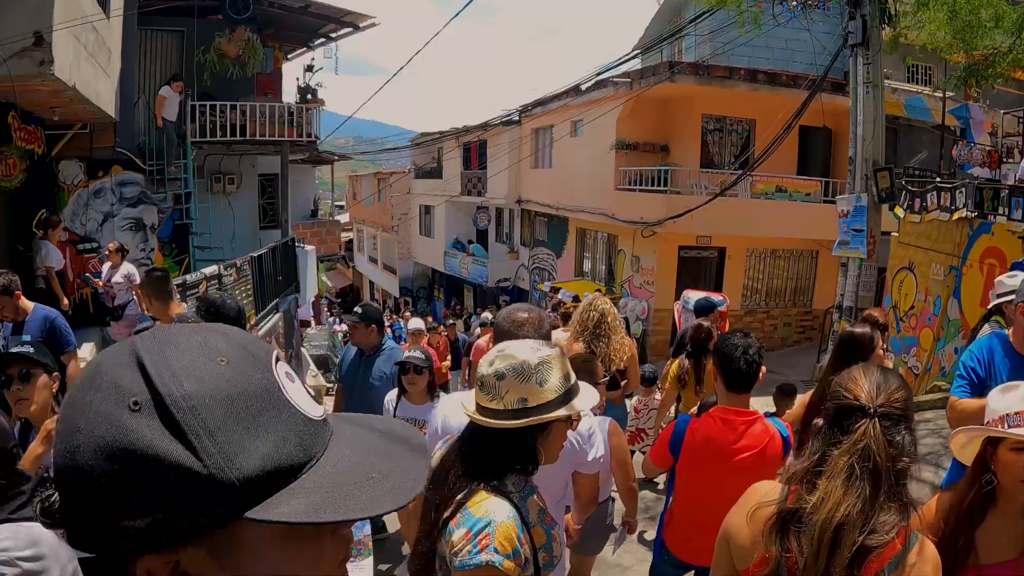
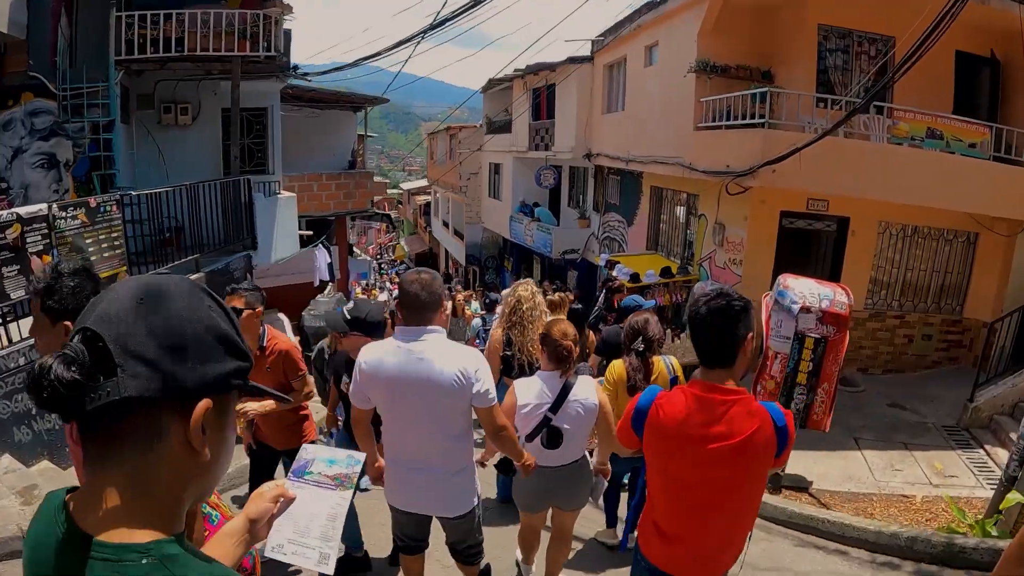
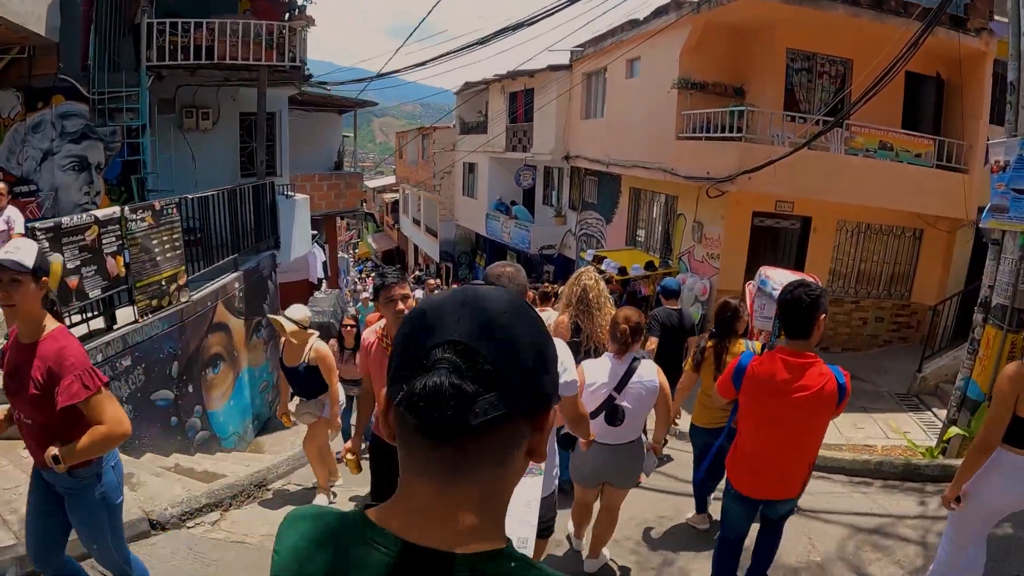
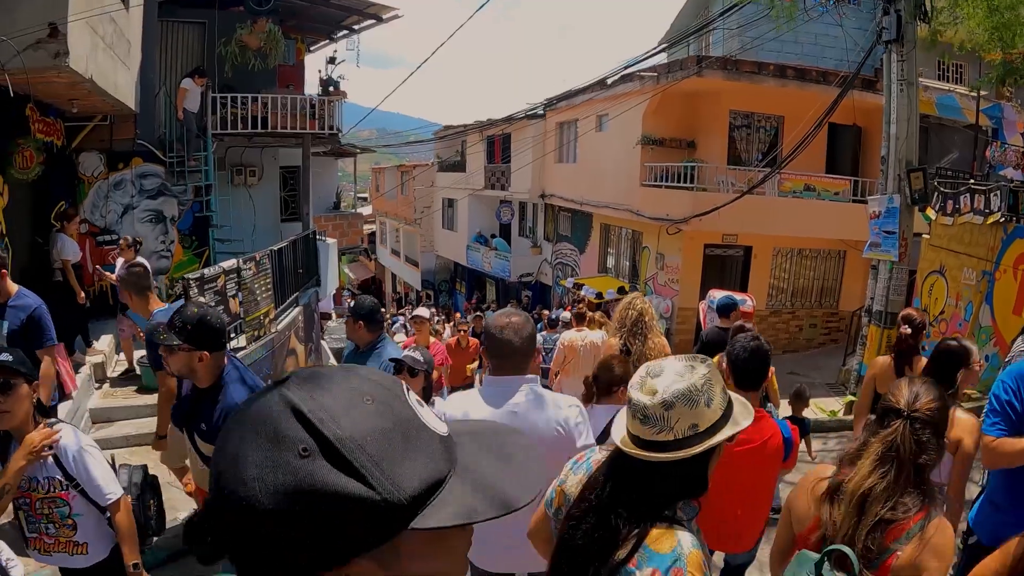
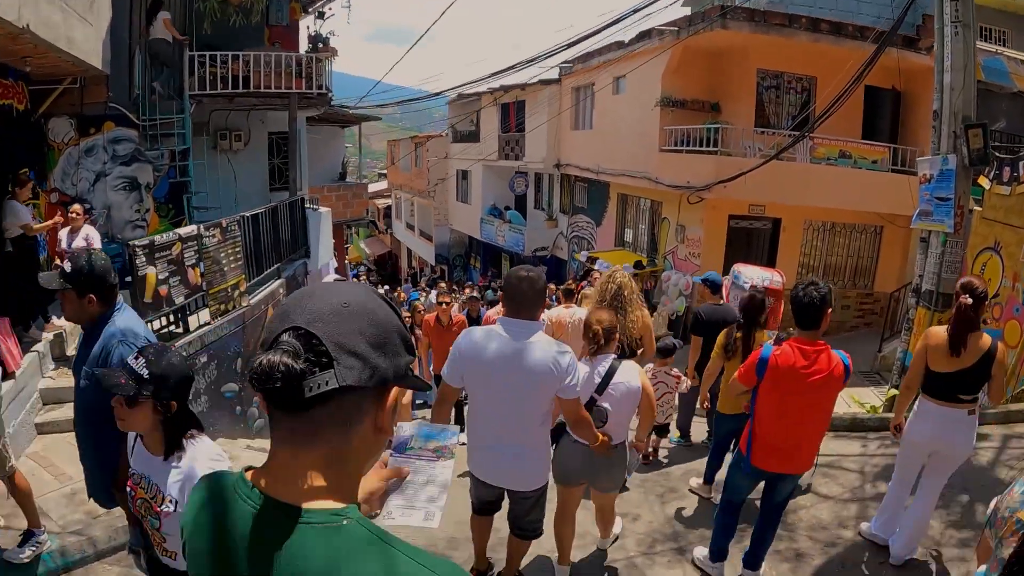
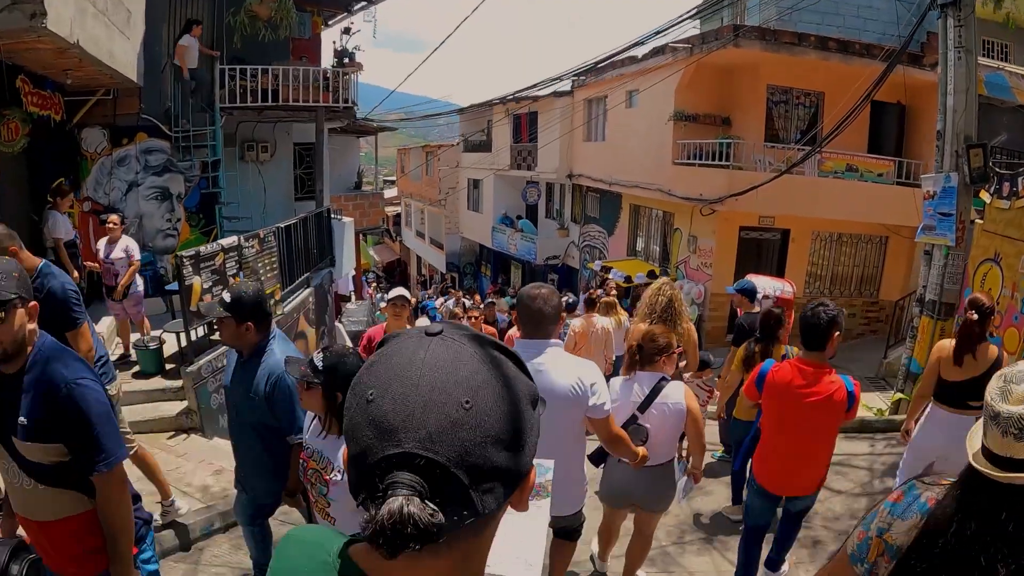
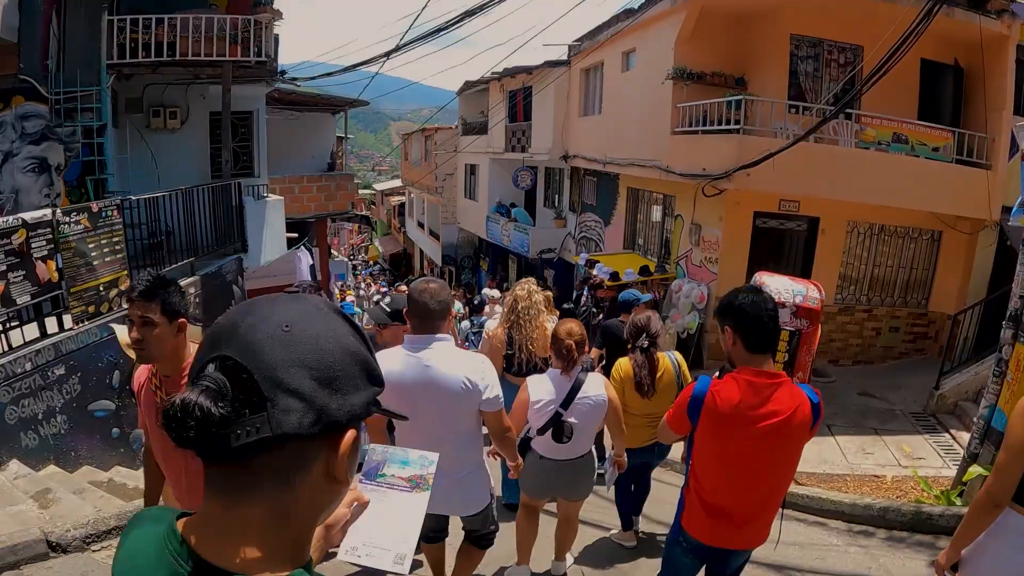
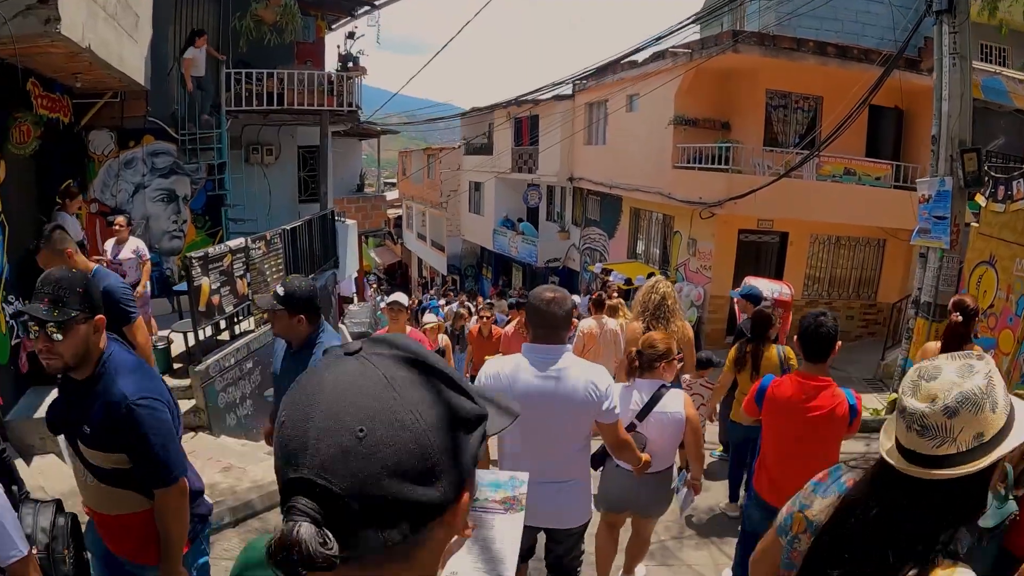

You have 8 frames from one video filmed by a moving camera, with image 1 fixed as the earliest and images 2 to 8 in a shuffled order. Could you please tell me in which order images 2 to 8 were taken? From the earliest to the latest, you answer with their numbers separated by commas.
4, 8, 6, 5, 3, 7, 2
